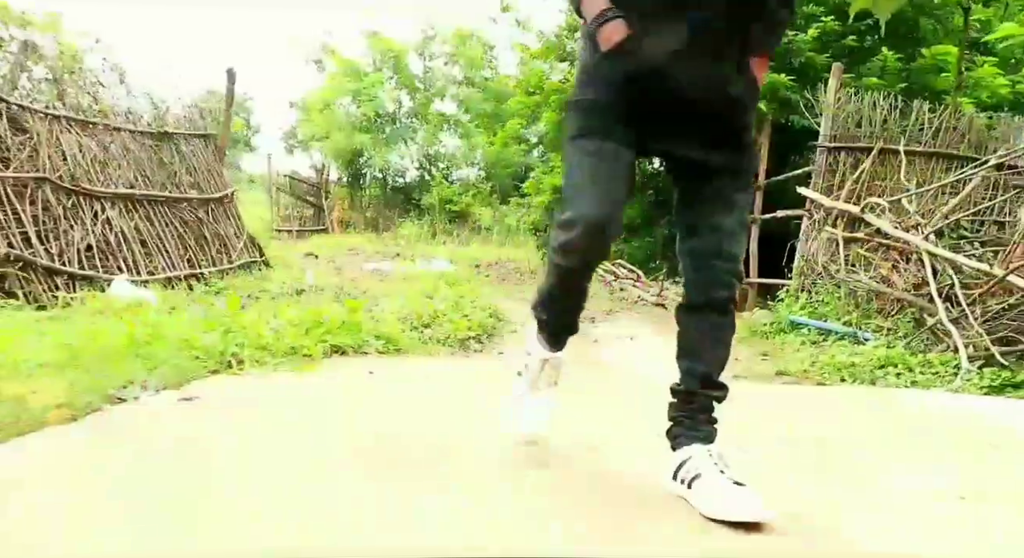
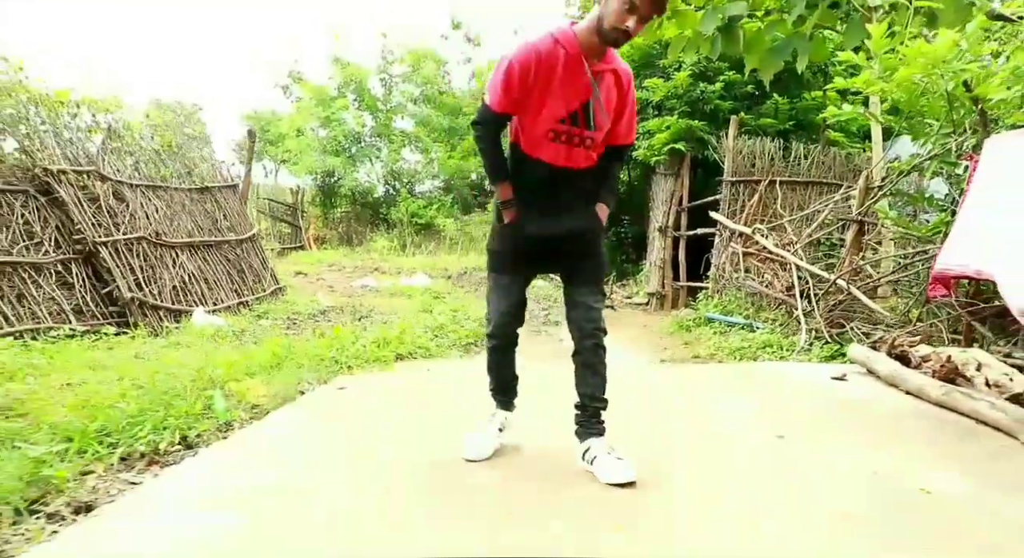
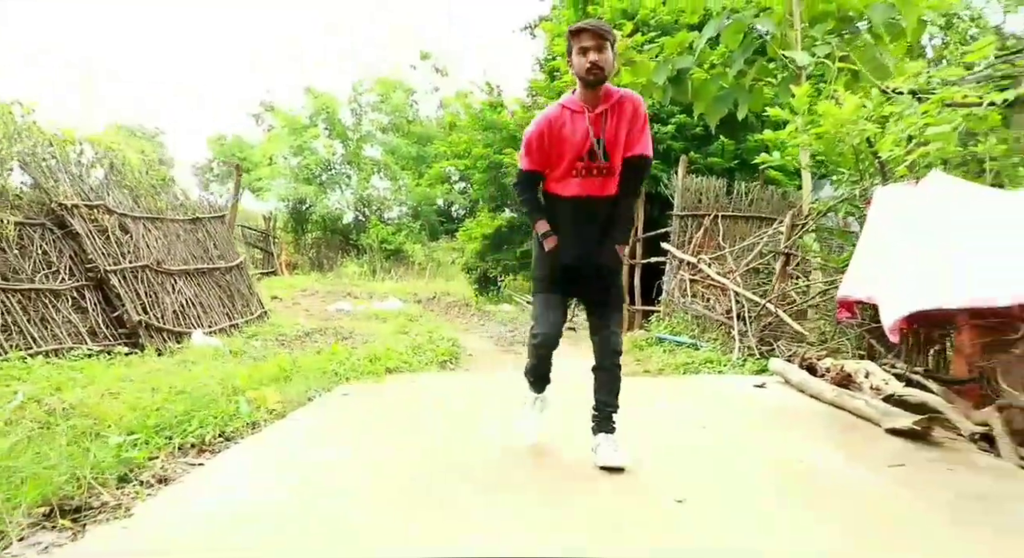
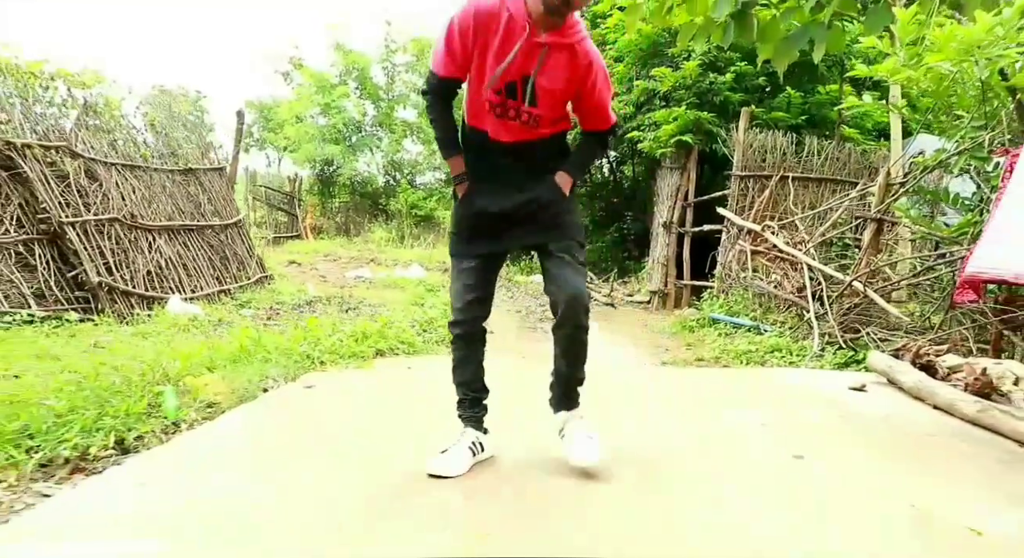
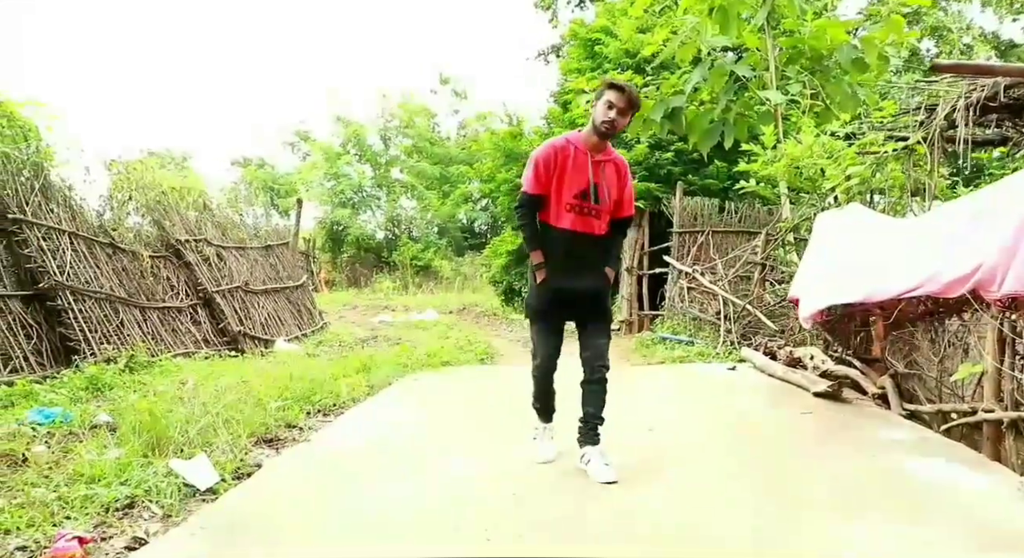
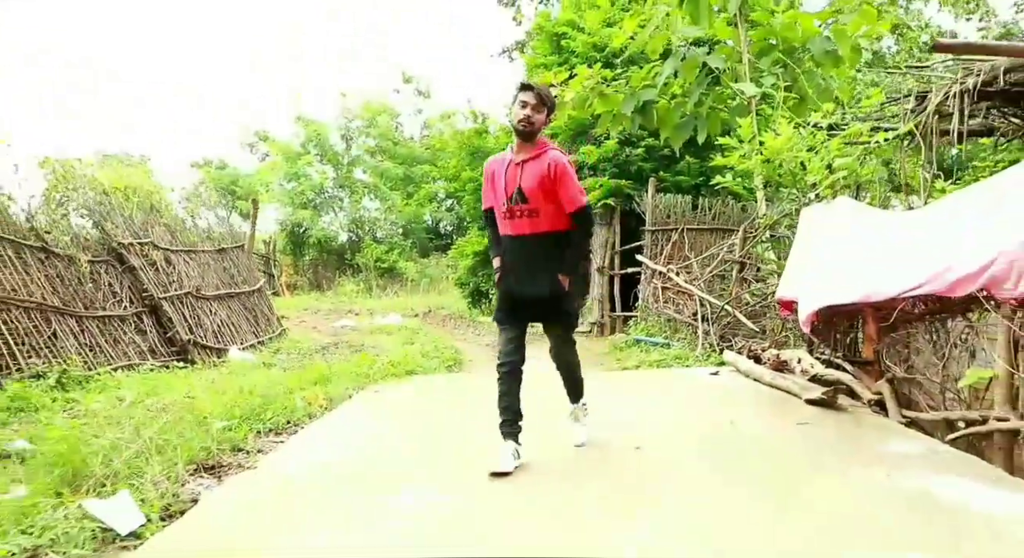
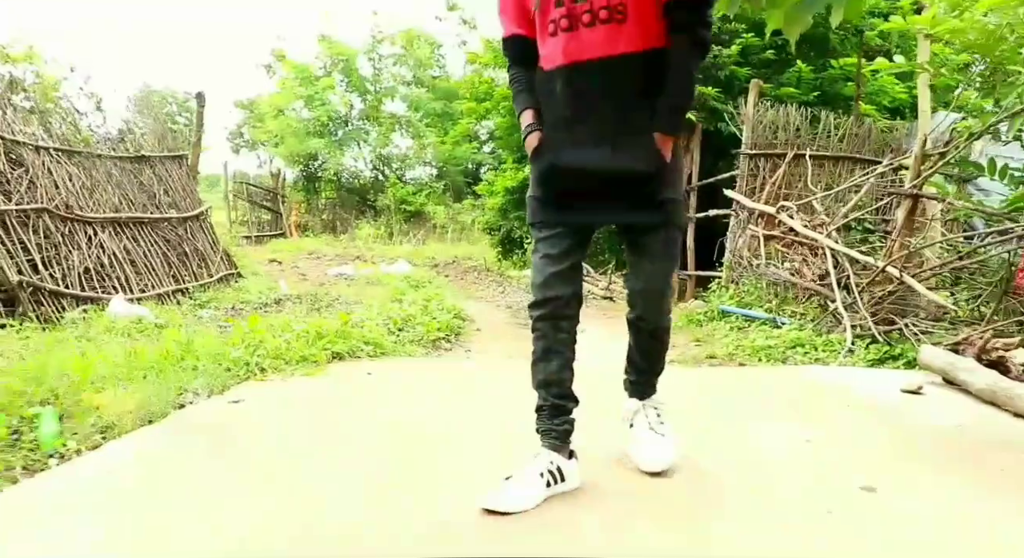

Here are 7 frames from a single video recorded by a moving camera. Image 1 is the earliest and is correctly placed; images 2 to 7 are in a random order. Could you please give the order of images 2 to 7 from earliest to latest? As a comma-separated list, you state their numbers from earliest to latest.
7, 4, 2, 3, 6, 5
